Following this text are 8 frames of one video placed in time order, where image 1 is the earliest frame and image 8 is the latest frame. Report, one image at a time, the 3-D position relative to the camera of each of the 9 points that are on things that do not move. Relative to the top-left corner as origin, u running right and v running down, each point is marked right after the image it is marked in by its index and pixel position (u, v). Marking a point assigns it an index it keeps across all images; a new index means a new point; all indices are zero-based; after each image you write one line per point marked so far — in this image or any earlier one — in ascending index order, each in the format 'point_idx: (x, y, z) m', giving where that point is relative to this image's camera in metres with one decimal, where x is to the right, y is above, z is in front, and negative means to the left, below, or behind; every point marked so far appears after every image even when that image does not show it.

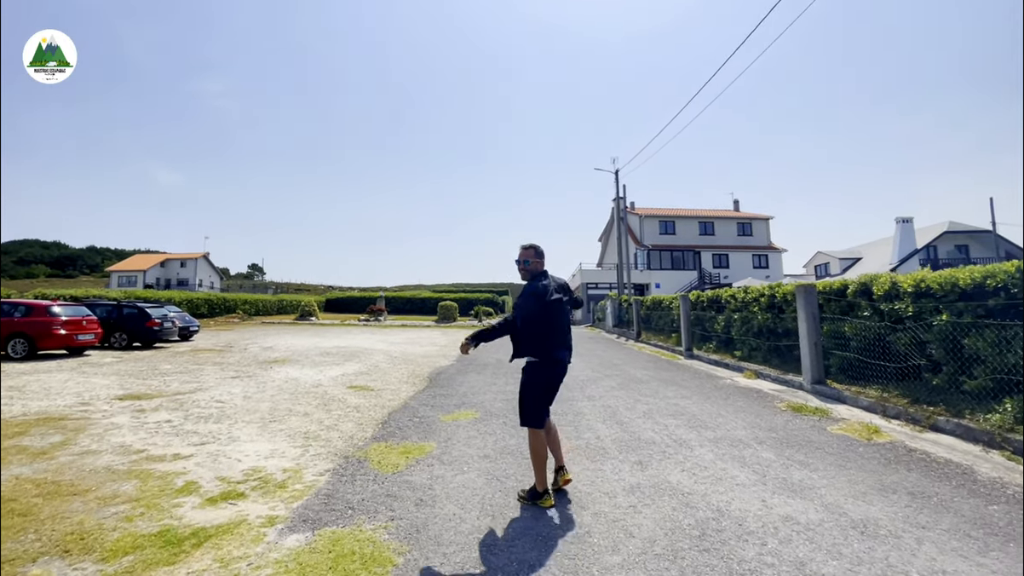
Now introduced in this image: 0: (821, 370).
0: (+4.3, -1.2, +6.7) m
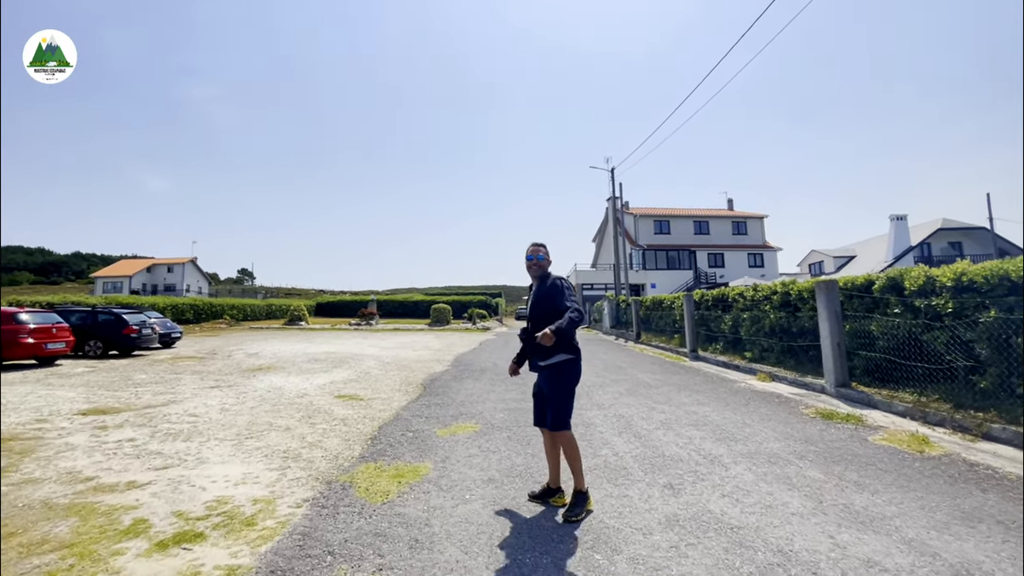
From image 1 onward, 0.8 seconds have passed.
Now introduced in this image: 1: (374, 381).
0: (+4.3, -1.1, +6.3) m
1: (-2.6, -1.8, +9.2) m
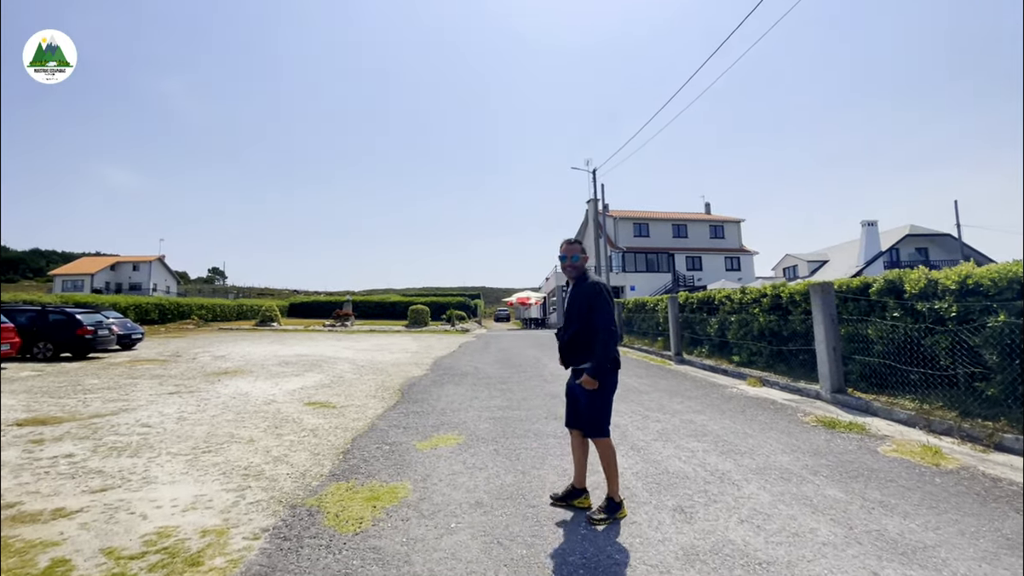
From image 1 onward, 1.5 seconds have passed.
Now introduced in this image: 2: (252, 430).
0: (+4.2, -1.1, +6.1) m
1: (-3.0, -1.8, +8.7) m
2: (-2.9, -1.6, +5.4) m
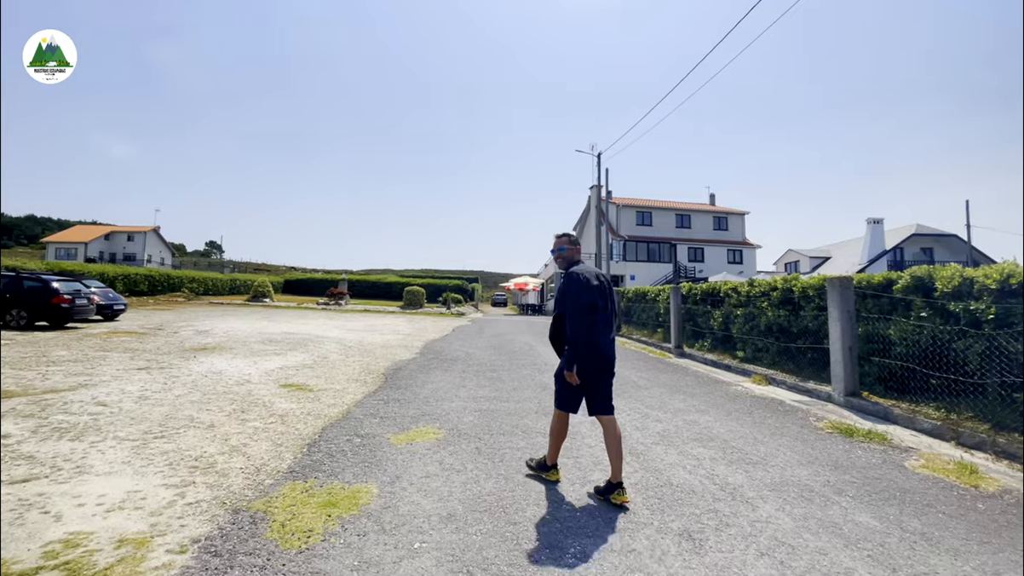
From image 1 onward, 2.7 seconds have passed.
0: (+4.0, -1.1, +5.7) m
1: (-3.1, -1.4, +8.2) m
2: (-3.1, -1.3, +5.0) m
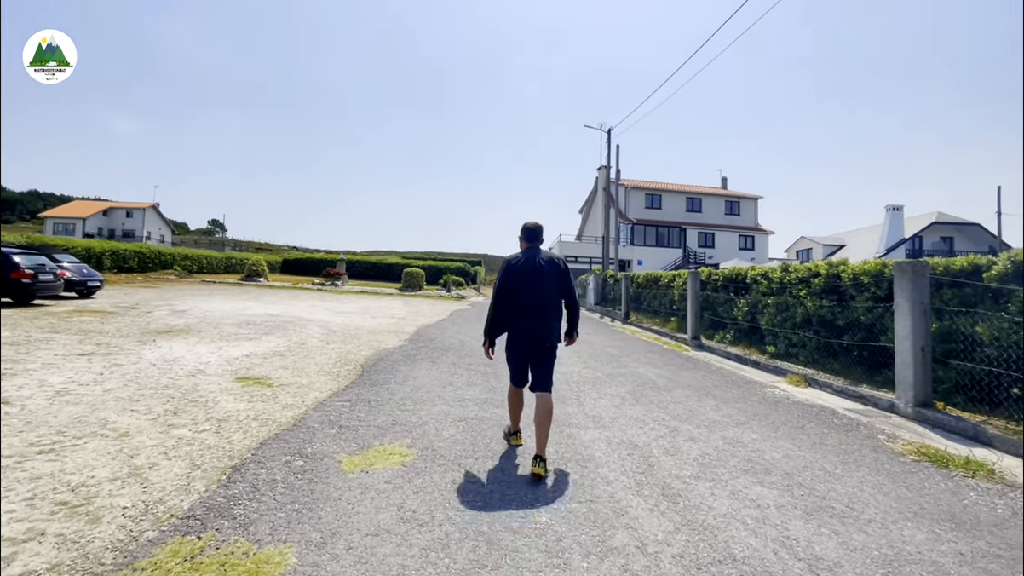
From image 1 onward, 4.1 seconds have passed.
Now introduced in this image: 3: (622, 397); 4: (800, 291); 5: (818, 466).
0: (+4.0, -1.0, +4.6) m
1: (-3.1, -1.0, +7.3) m
2: (-3.1, -1.1, +4.0) m
3: (+1.1, -1.1, +4.8) m
4: (+4.1, 0.0, +6.9) m
5: (+2.0, -1.2, +3.2) m
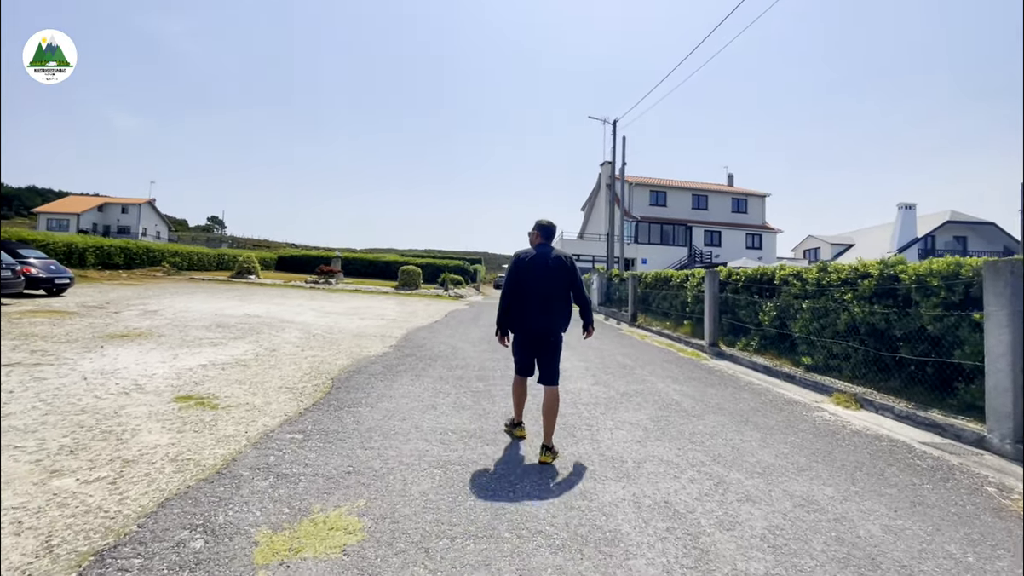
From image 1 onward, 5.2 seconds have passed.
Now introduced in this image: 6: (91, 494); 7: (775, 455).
0: (+4.0, -1.0, +3.7) m
1: (-3.2, -1.0, +6.3) m
2: (-3.2, -1.1, +3.1) m
3: (+1.1, -1.1, +3.8) m
4: (+4.1, -0.1, +6.0) m
5: (+2.0, -1.2, +2.3) m
6: (-2.3, -1.1, +2.7) m
7: (+1.9, -1.2, +3.4) m
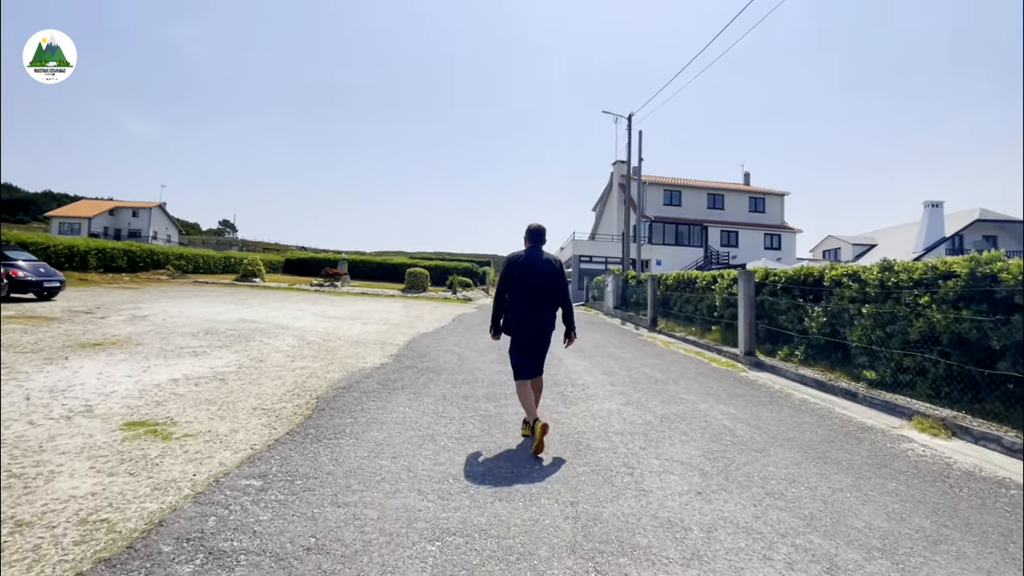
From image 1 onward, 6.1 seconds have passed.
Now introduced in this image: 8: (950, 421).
0: (+4.1, -1.0, +2.8) m
1: (-3.0, -1.1, +5.5) m
2: (-3.1, -1.1, +2.3) m
3: (+1.2, -1.1, +3.0) m
4: (+4.3, -0.1, +5.1) m
5: (+2.1, -1.2, +1.4) m
6: (-2.3, -1.2, +1.9) m
7: (+2.0, -1.2, +2.6) m
8: (+3.9, -1.2, +4.3) m
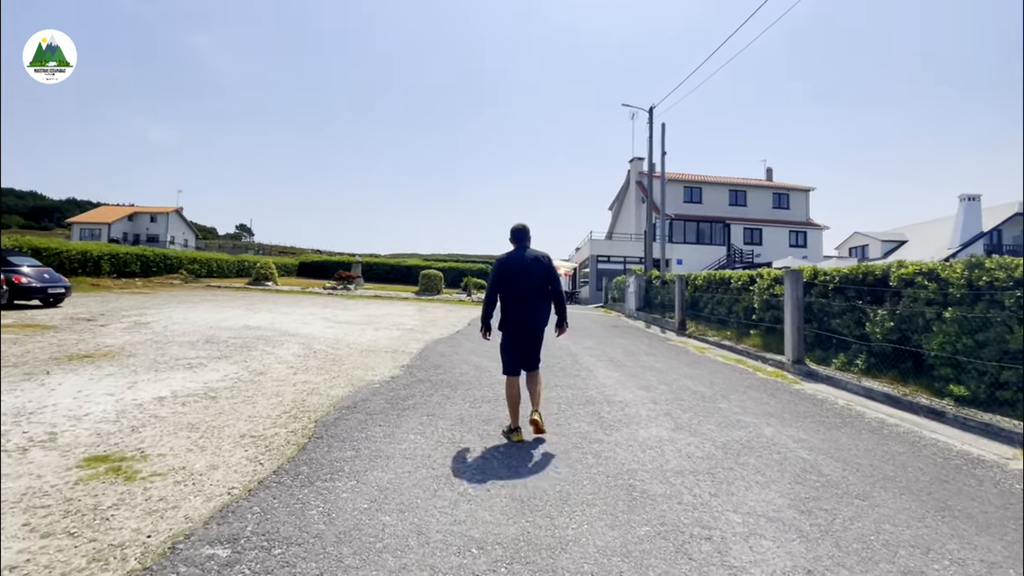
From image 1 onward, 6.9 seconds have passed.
0: (+4.3, -1.0, +2.0) m
1: (-2.7, -1.1, +5.0) m
2: (-2.9, -1.2, +1.7) m
3: (+1.4, -1.2, +2.3) m
4: (+4.5, -0.1, +4.3) m
5: (+2.2, -1.2, +0.6) m
6: (-2.1, -1.2, +1.3) m
7: (+2.2, -1.2, +1.8) m
8: (+4.1, -1.2, +3.5) m
